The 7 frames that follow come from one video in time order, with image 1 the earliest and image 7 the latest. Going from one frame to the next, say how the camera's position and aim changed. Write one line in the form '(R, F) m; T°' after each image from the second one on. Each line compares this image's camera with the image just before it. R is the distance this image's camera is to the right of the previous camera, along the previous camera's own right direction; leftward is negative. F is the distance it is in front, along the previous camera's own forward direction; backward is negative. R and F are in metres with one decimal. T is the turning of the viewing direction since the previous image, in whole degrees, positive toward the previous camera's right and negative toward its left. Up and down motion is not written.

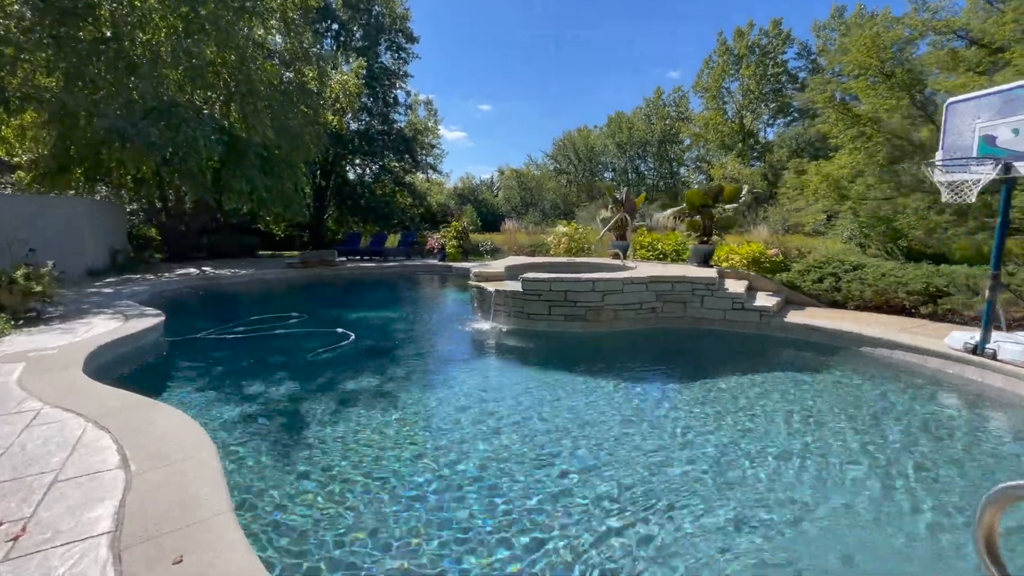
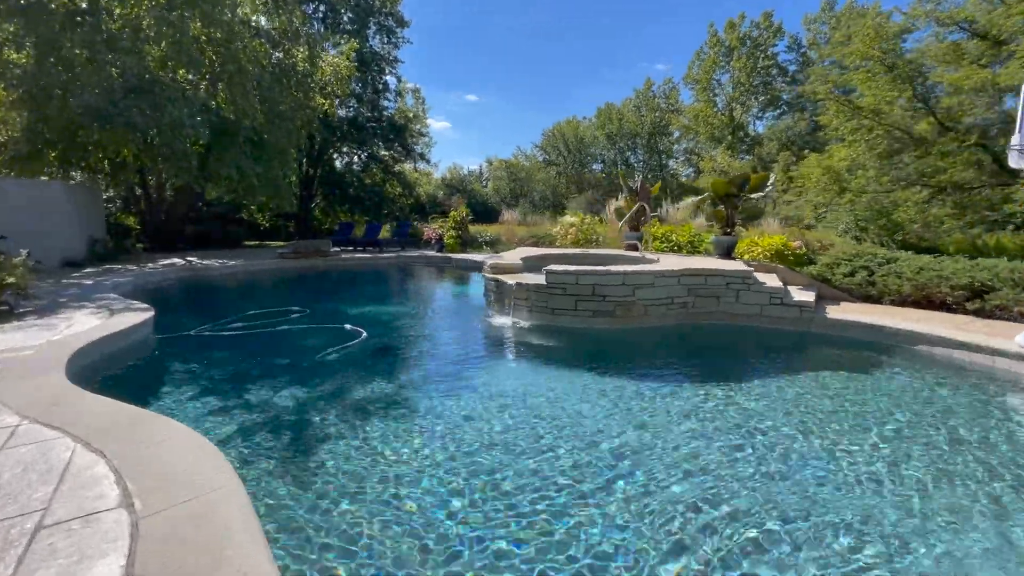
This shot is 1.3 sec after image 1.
(-0.5, +0.5) m; +2°
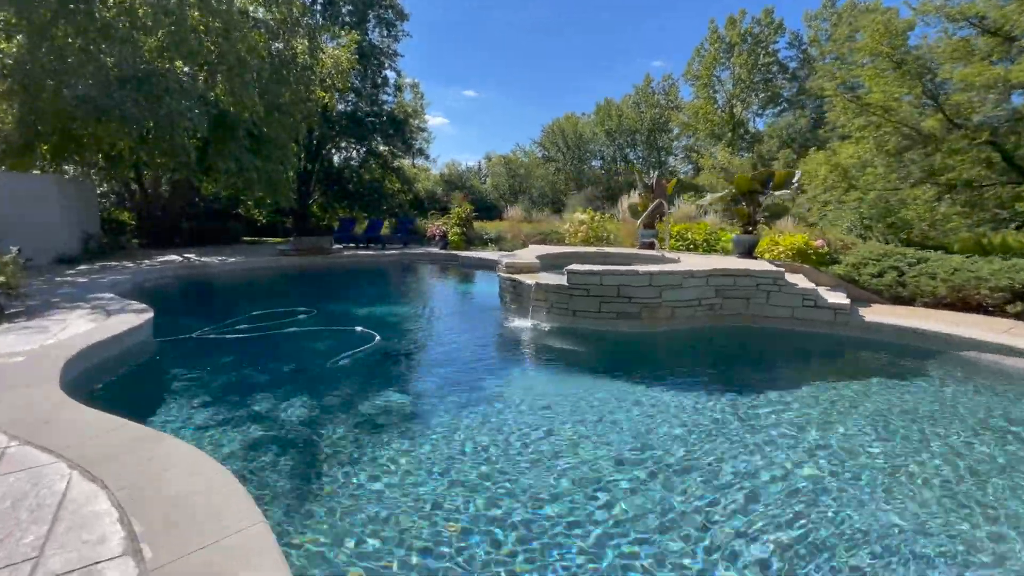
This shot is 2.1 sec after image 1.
(-0.3, +0.3) m; 0°
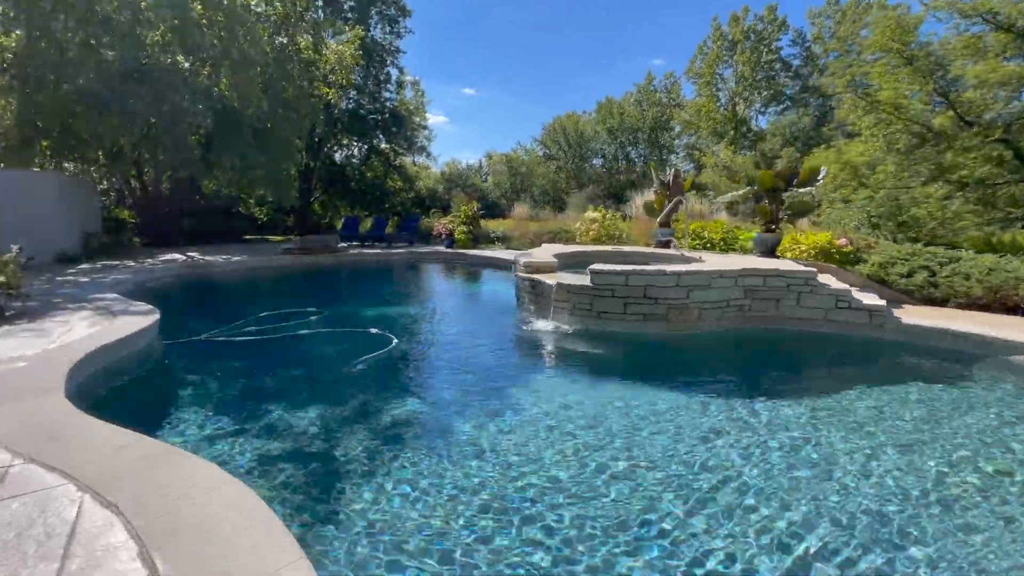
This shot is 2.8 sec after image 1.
(-0.3, +0.2) m; 0°
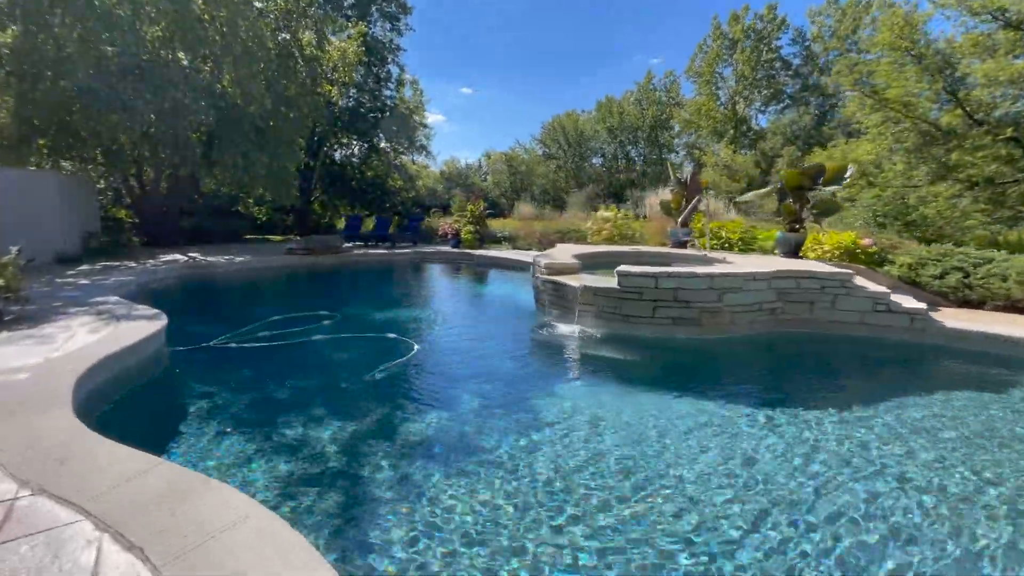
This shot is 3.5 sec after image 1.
(-0.3, +0.3) m; 0°
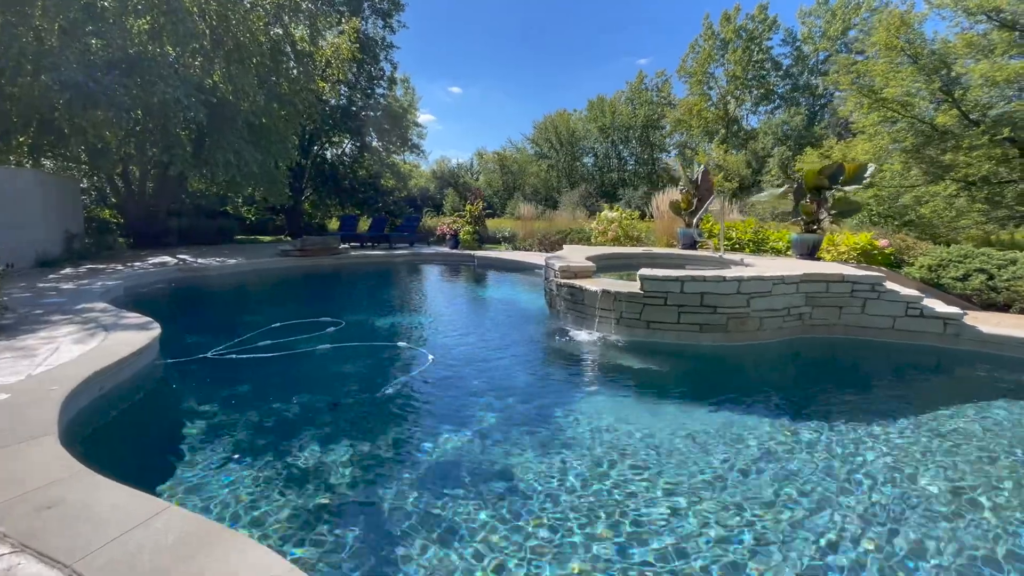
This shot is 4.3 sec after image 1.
(-0.3, +0.3) m; +1°
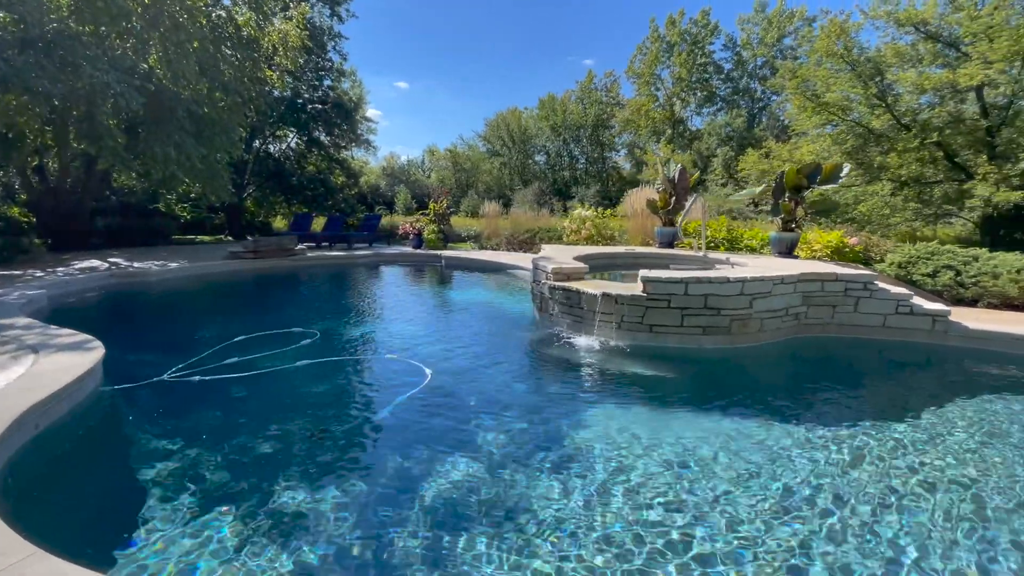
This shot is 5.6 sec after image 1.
(-0.4, +0.4) m; +6°
